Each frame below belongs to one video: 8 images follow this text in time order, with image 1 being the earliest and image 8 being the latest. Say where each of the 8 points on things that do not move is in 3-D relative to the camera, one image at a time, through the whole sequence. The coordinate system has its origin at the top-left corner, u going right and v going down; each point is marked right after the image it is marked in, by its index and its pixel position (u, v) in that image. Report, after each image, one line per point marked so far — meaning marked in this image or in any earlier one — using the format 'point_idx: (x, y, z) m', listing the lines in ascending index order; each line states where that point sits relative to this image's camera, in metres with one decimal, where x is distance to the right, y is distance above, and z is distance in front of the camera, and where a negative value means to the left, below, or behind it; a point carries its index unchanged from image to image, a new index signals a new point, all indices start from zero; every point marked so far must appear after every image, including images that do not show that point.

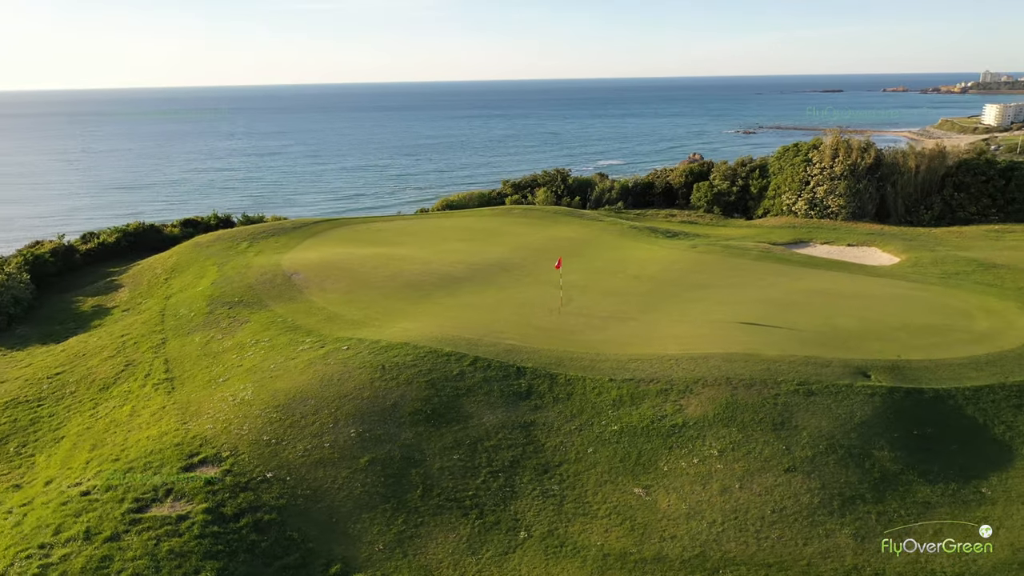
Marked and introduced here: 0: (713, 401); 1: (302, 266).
0: (+2.7, -1.5, +10.7) m
1: (-4.5, +0.5, +17.8) m
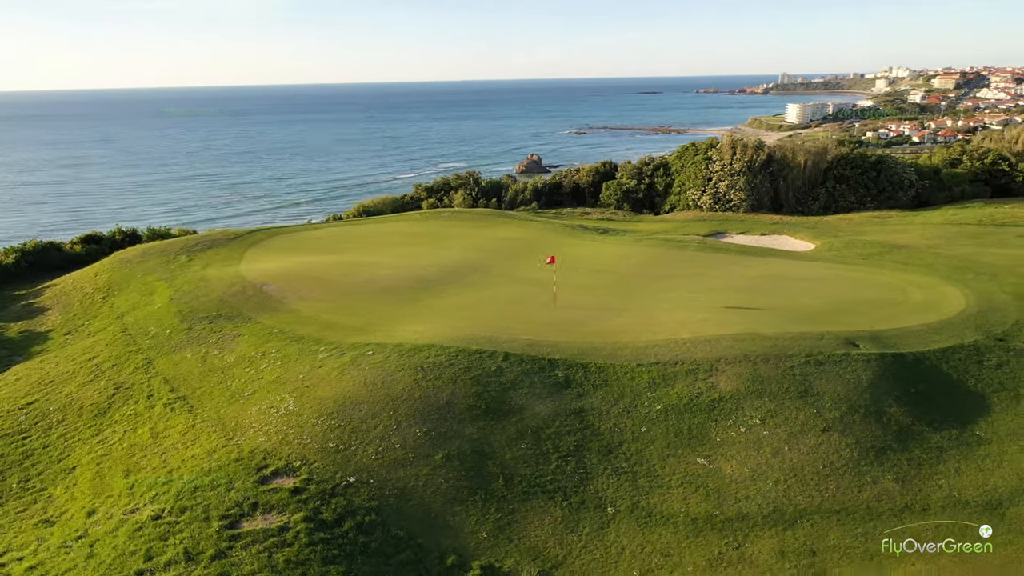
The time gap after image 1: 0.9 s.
0: (+3.4, -1.3, +11.9) m
1: (-5.2, +0.2, +17.5) m
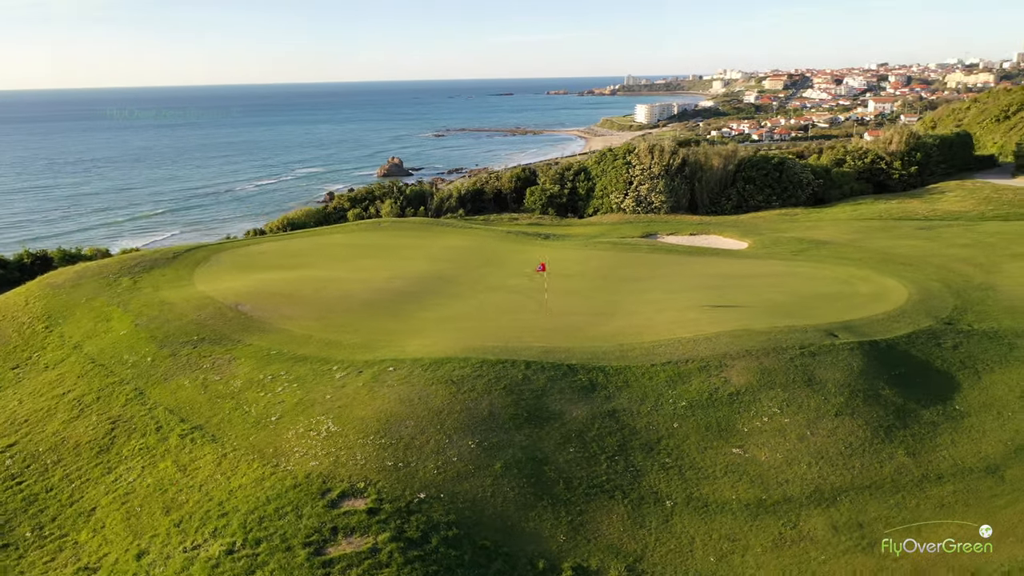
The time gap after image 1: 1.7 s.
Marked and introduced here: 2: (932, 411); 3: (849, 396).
0: (+3.8, -1.3, +12.9) m
1: (-5.6, -0.2, +16.9) m
2: (+6.3, -1.8, +12.3) m
3: (+5.1, -1.6, +12.4) m
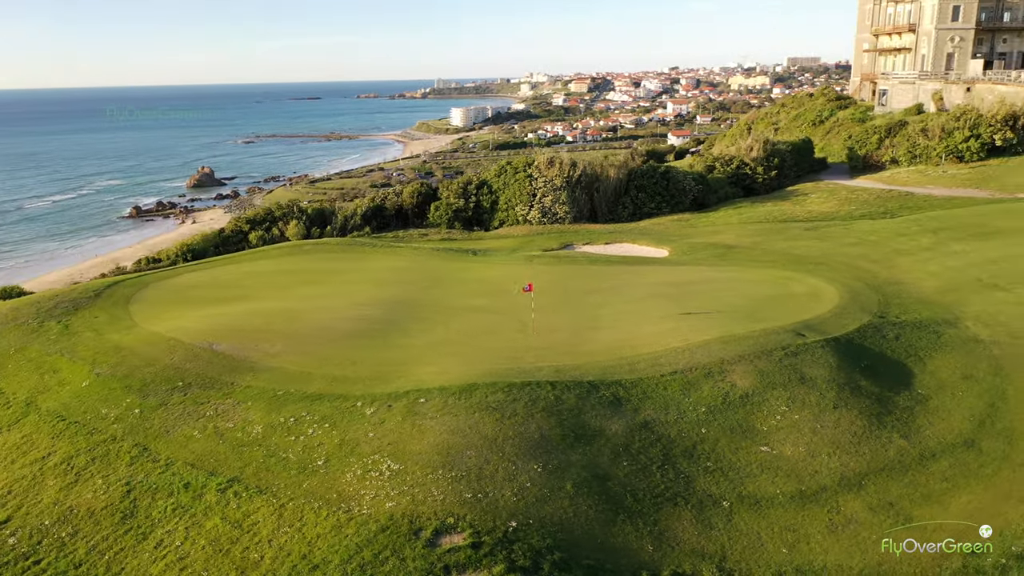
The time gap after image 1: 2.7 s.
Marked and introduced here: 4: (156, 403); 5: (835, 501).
0: (+4.1, -1.5, +14.1) m
1: (-6.0, -0.9, +16.1) m
2: (+6.8, -1.9, +14.1) m
3: (+5.5, -1.7, +13.9) m
4: (-5.9, -1.9, +13.7) m
5: (+4.5, -3.0, +11.6) m
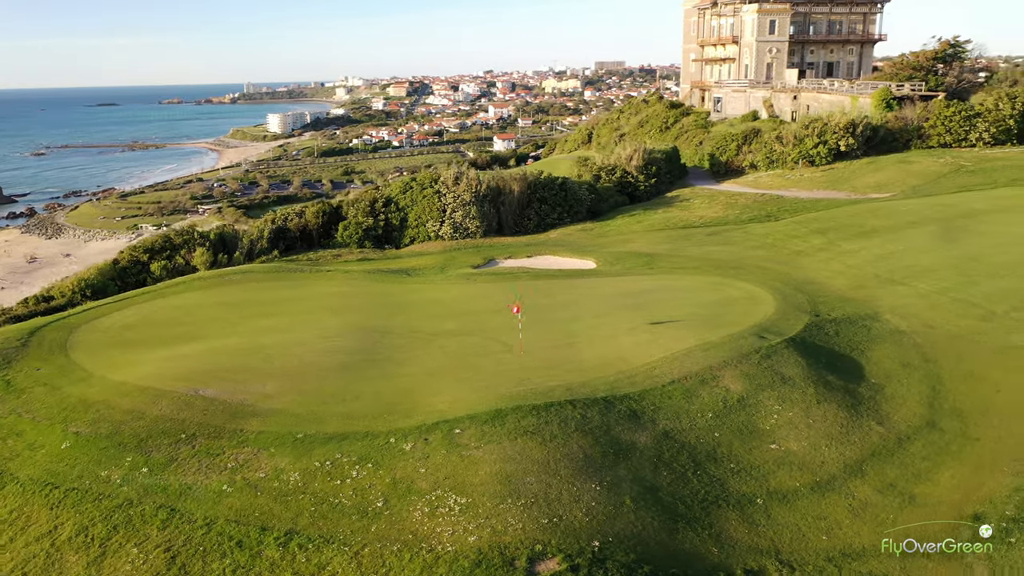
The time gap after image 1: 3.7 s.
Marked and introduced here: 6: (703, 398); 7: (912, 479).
0: (+4.2, -1.7, +15.3) m
1: (-6.1, -1.7, +15.1) m
2: (+6.8, -1.9, +15.9) m
3: (+5.7, -1.8, +15.5) m
4: (-5.5, -2.7, +12.9) m
5: (+5.3, -3.1, +13.0) m
6: (+3.4, -2.0, +14.7) m
7: (+6.4, -3.1, +13.2) m
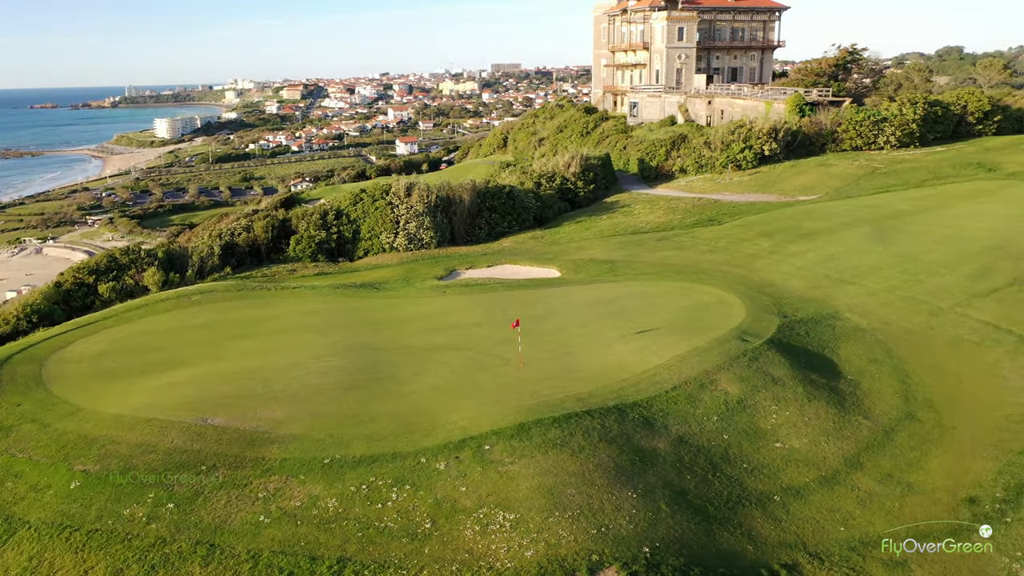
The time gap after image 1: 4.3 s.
0: (+4.3, -1.8, +16.1) m
1: (-5.9, -2.2, +14.7) m
2: (+6.9, -2.0, +17.0) m
3: (+5.8, -1.9, +16.4) m
4: (-4.9, -3.1, +12.5) m
5: (+5.7, -3.2, +13.9) m
6: (+3.6, -2.1, +15.4) m
7: (+6.8, -3.1, +14.3) m
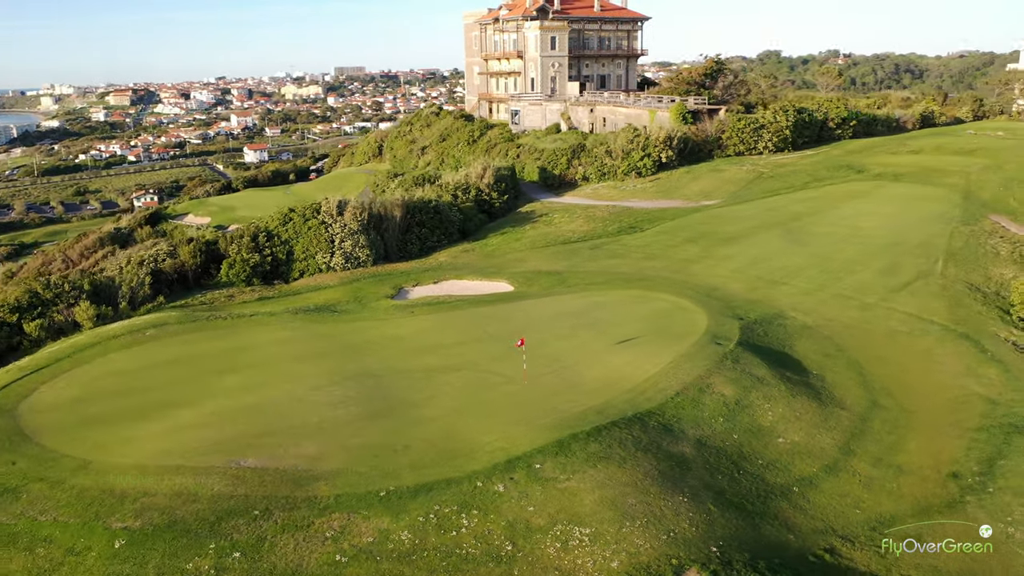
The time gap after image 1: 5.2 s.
0: (+4.5, -2.0, +17.4) m
1: (-5.2, -2.9, +14.2) m
2: (+6.9, -2.1, +18.8) m
3: (+5.9, -2.0, +18.0) m
4: (-3.9, -3.8, +12.2) m
5: (+6.3, -3.4, +15.5) m
6: (+4.0, -2.4, +16.6) m
7: (+7.4, -3.2, +16.0) m
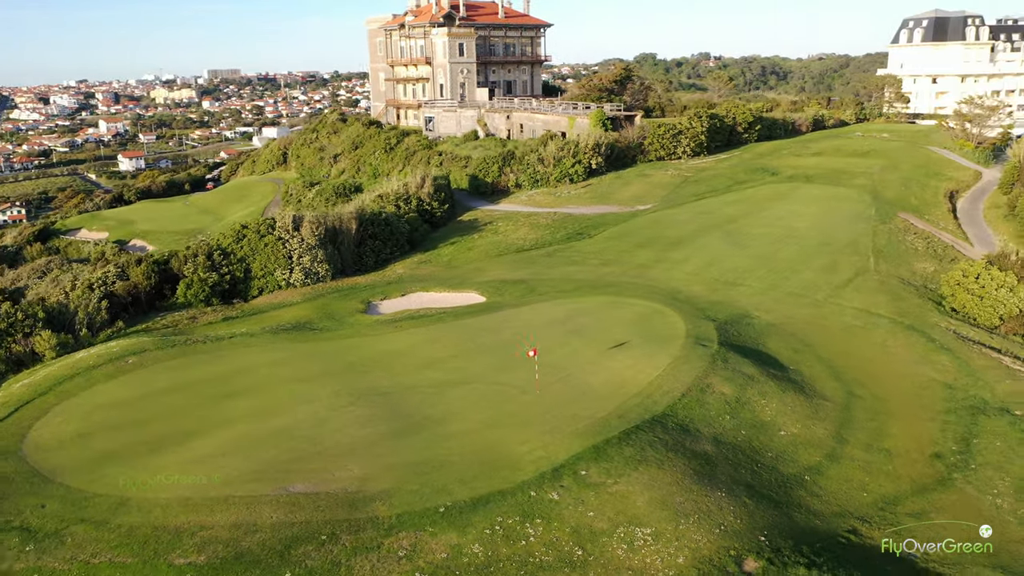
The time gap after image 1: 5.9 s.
0: (+4.8, -2.1, +18.6) m
1: (-4.4, -3.4, +14.1) m
2: (+6.9, -2.1, +20.2) m
3: (+6.0, -2.1, +19.3) m
4: (-2.8, -4.2, +12.3) m
5: (+6.9, -3.4, +16.9) m
6: (+4.3, -2.5, +17.7) m
7: (+7.8, -3.2, +17.6) m
